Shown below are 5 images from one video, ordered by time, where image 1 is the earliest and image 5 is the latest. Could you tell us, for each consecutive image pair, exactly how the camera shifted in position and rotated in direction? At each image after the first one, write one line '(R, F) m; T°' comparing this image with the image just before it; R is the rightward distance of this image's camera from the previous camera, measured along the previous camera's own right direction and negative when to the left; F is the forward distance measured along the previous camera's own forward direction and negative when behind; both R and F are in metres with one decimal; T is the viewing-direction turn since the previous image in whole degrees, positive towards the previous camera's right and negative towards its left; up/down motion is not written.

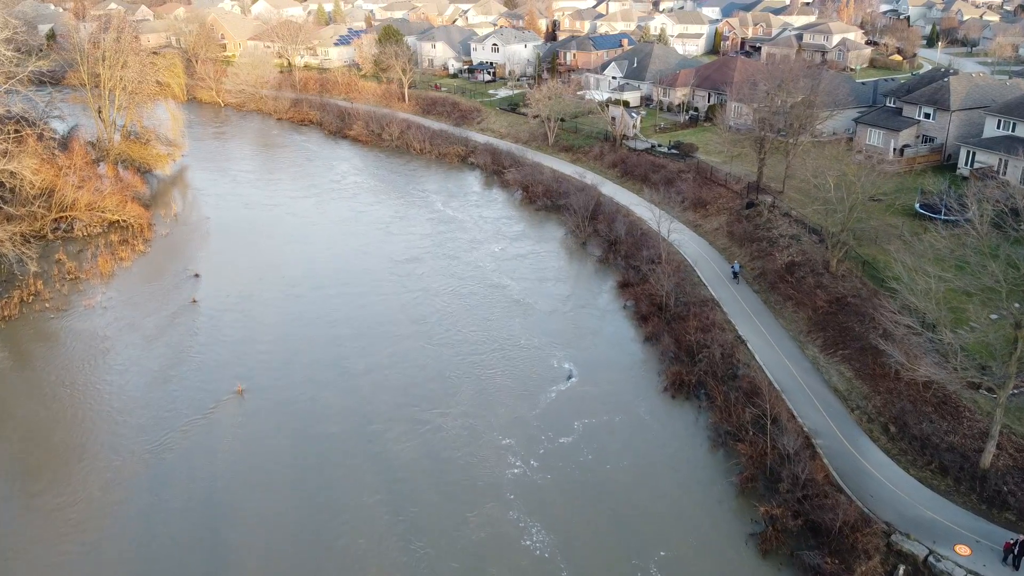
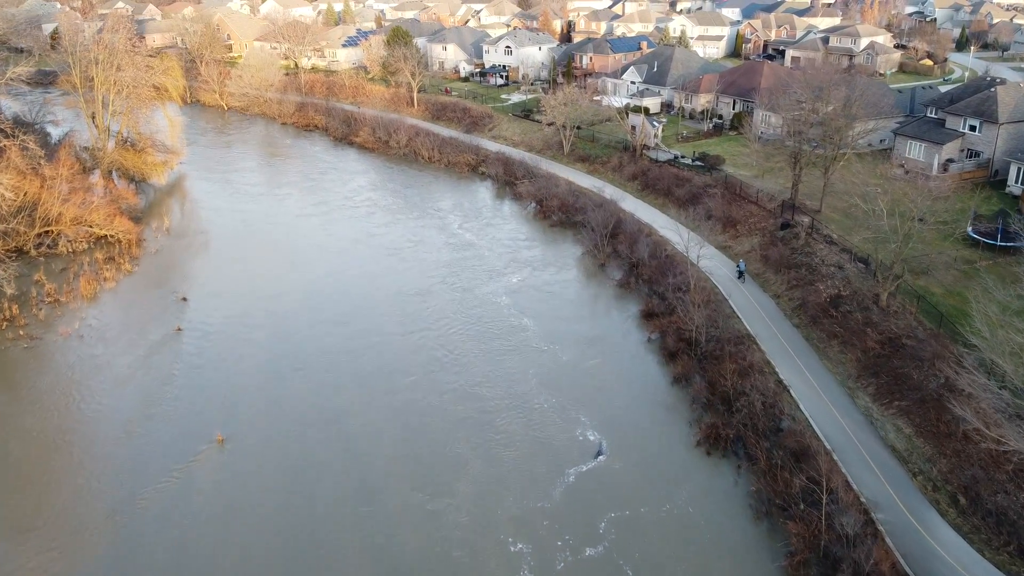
(-0.1, +2.0) m; -1°
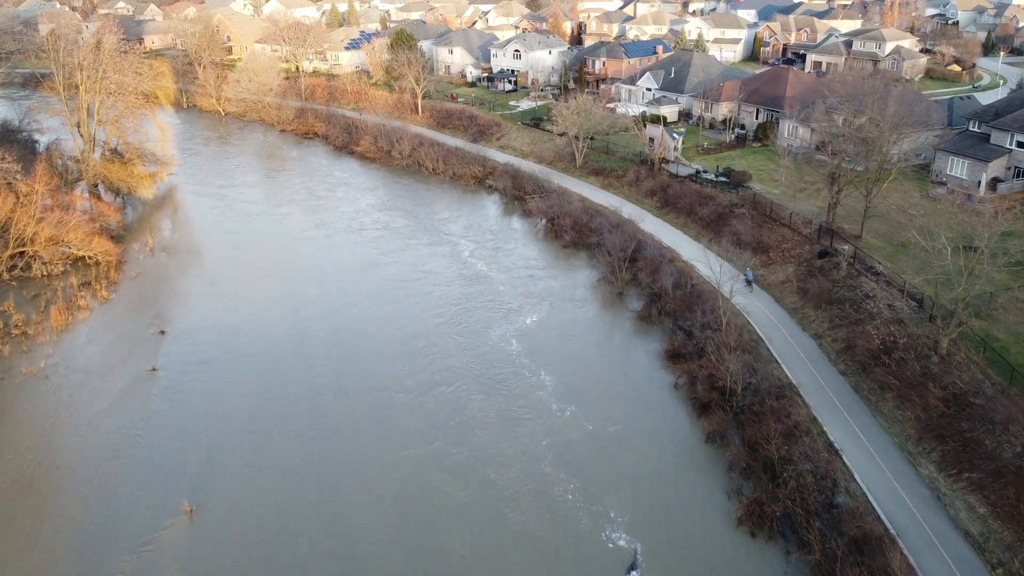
(-0.1, +2.2) m; 0°
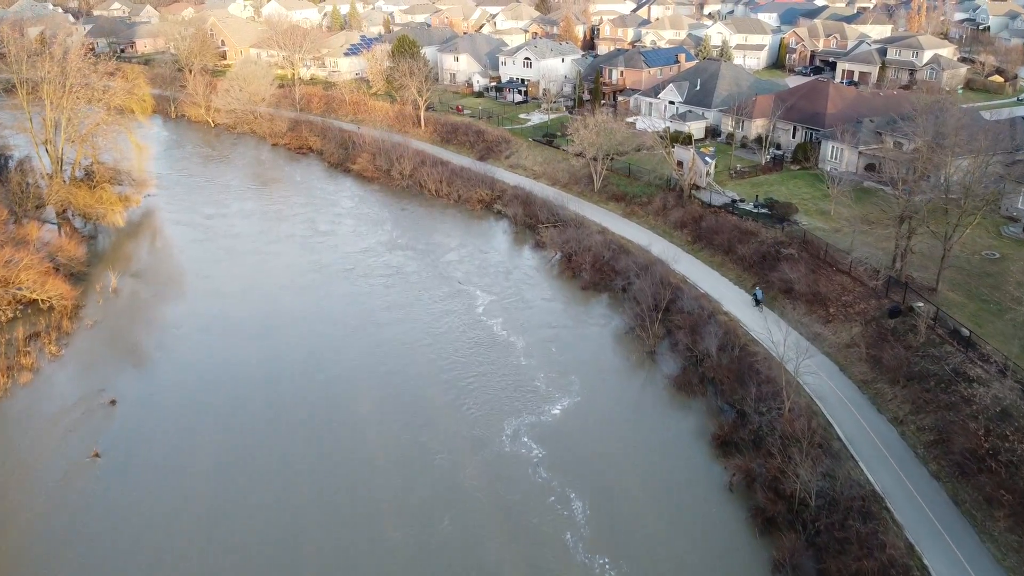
(-0.2, +3.4) m; 0°
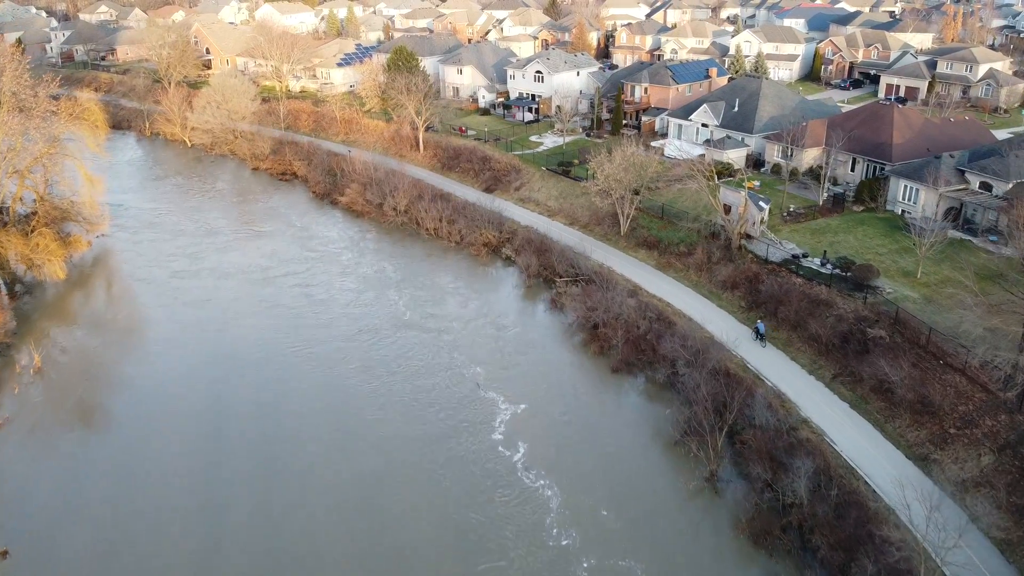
(-0.3, +4.6) m; 0°
